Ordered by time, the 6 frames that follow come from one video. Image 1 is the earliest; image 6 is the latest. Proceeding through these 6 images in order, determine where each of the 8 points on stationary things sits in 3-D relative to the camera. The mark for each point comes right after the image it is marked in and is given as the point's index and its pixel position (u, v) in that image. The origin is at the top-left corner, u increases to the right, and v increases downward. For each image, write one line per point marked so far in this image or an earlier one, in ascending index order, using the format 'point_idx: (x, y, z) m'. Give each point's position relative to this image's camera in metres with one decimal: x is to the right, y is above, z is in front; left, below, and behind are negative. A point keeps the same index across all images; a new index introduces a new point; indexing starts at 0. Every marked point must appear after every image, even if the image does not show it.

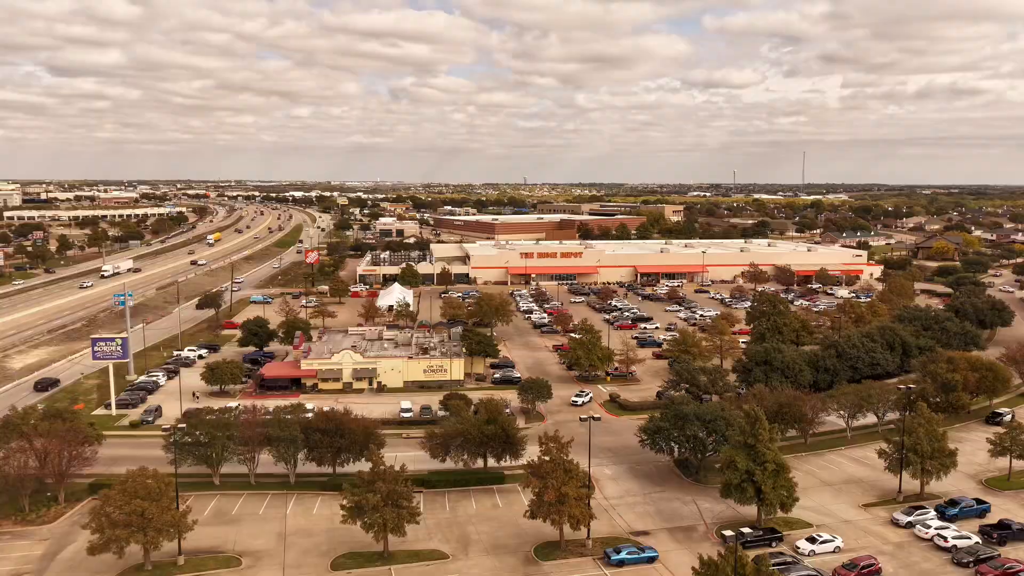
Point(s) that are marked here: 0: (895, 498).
0: (+10.3, -5.6, +19.5) m
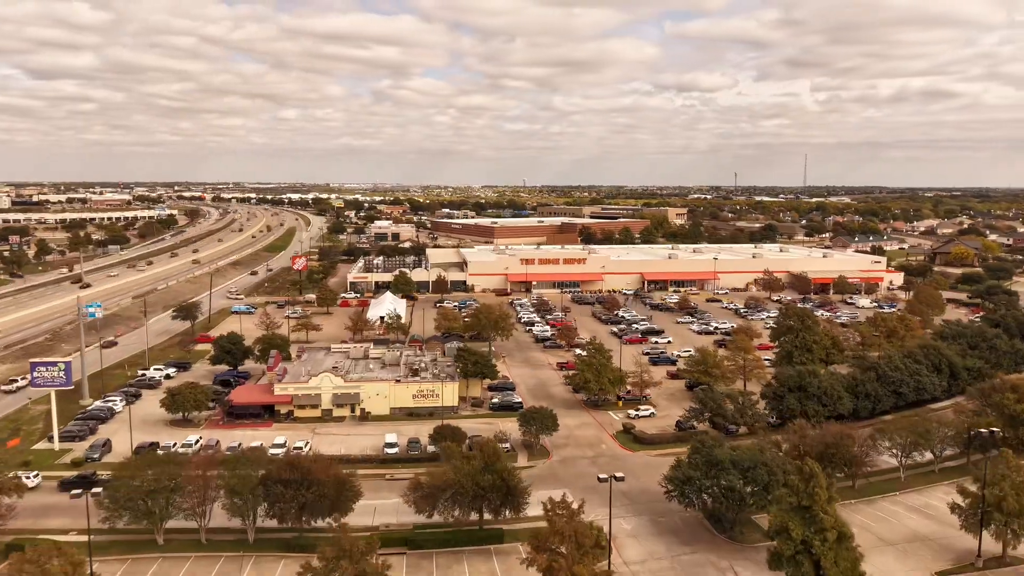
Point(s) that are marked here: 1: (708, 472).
0: (+10.3, -6.1, +16.2) m
1: (+4.7, -4.4, +17.5) m
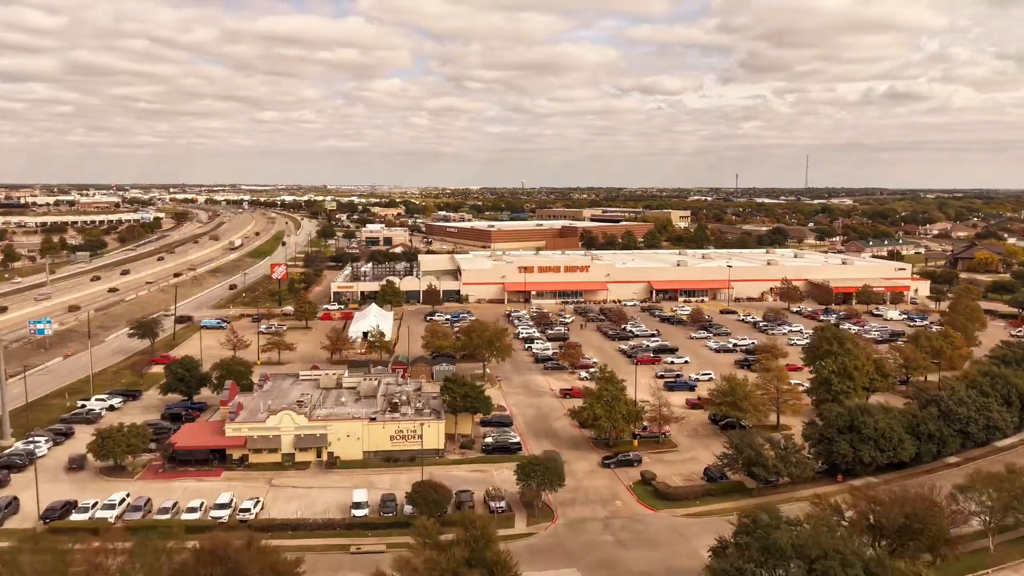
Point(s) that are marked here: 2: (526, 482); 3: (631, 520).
0: (+10.2, -6.7, +12.1) m
1: (+4.6, -5.0, +13.4) m
2: (+0.4, -4.9, +18.7) m
3: (+3.0, -5.9, +18.4) m
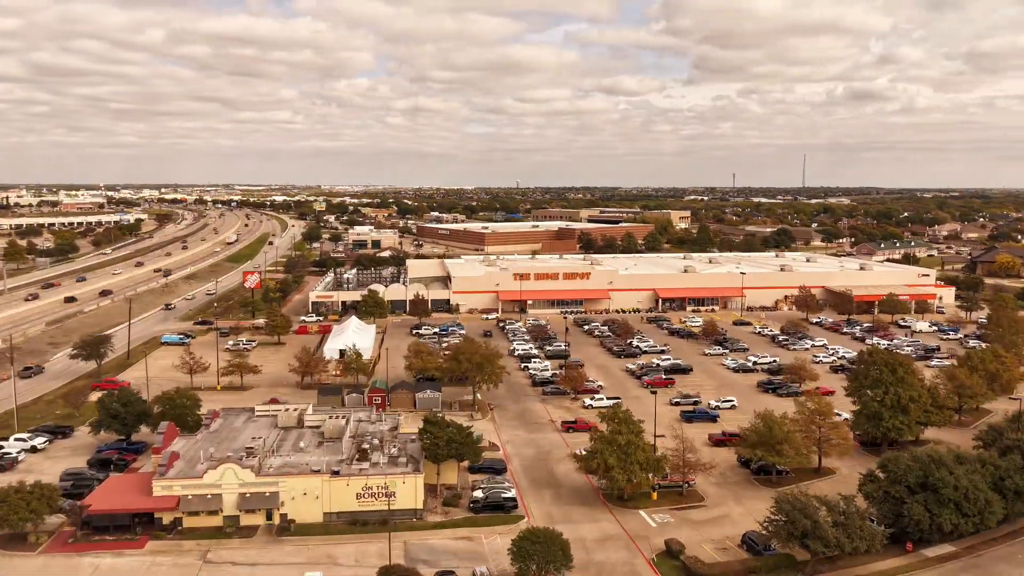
0: (+10.1, -7.3, +8.2) m
1: (+4.5, -5.6, +9.4) m
2: (+0.3, -5.5, +14.6) m
3: (+2.9, -6.5, +14.4) m
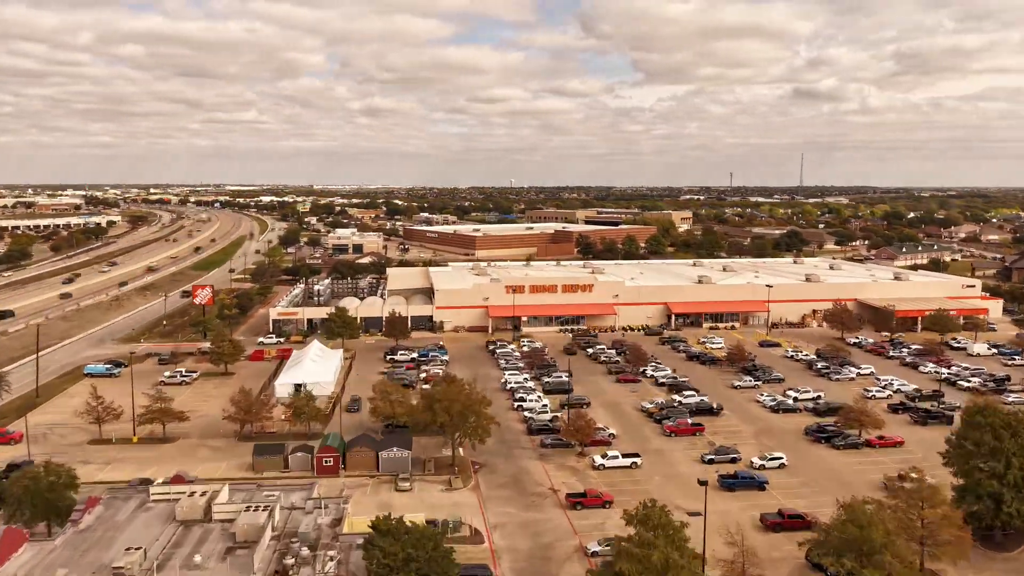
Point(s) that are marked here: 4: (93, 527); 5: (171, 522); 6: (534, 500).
0: (+10.0, -8.2, +2.3) m
1: (+4.4, -6.5, +3.5) m
2: (+0.1, -6.4, +8.7) m
3: (+2.7, -7.3, +8.5) m
4: (-8.8, -5.0, +15.4) m
5: (-7.2, -4.9, +15.6) m
6: (+0.6, -5.8, +19.8) m
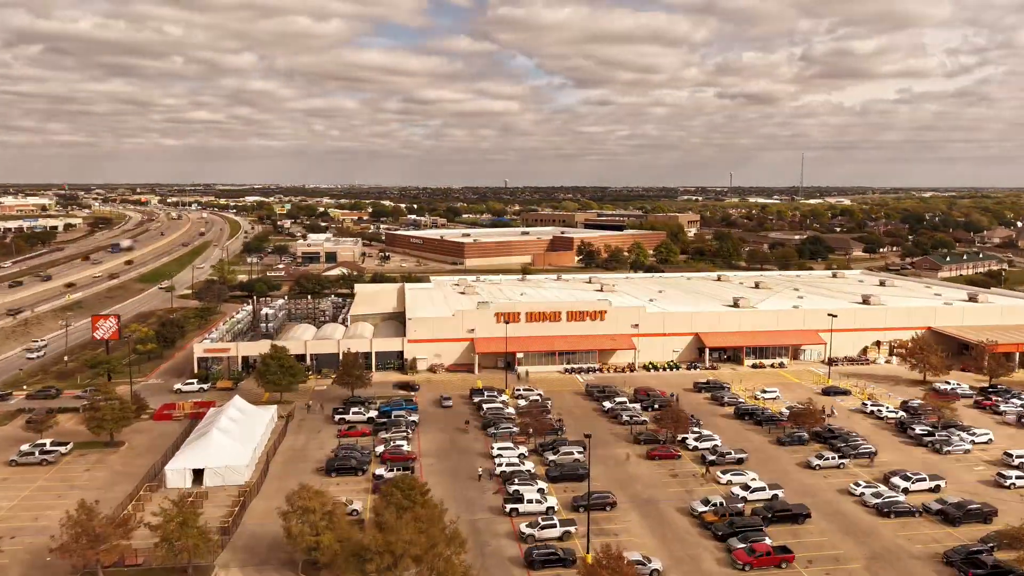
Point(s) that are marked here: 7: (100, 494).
0: (+10.0, -9.4, -6.2) m
1: (+4.3, -7.7, -5.1) m
2: (0.0, -7.6, +0.1) m
3: (+2.6, -8.6, -0.1) m
4: (-8.9, -6.3, +6.7) m
5: (-7.4, -6.2, +6.9) m
6: (+0.4, -7.0, +11.2) m
7: (-11.1, -5.1, +19.6) m
